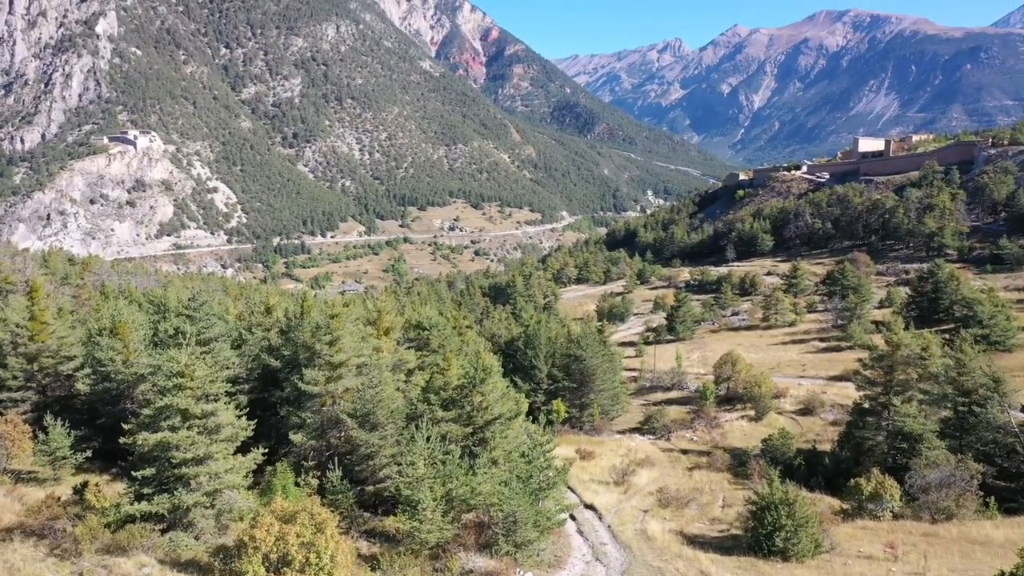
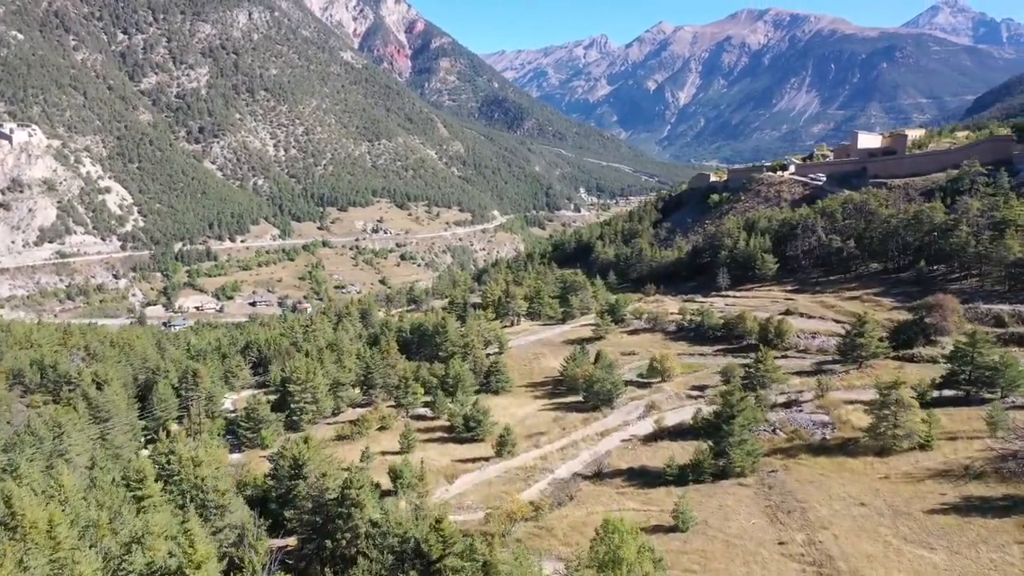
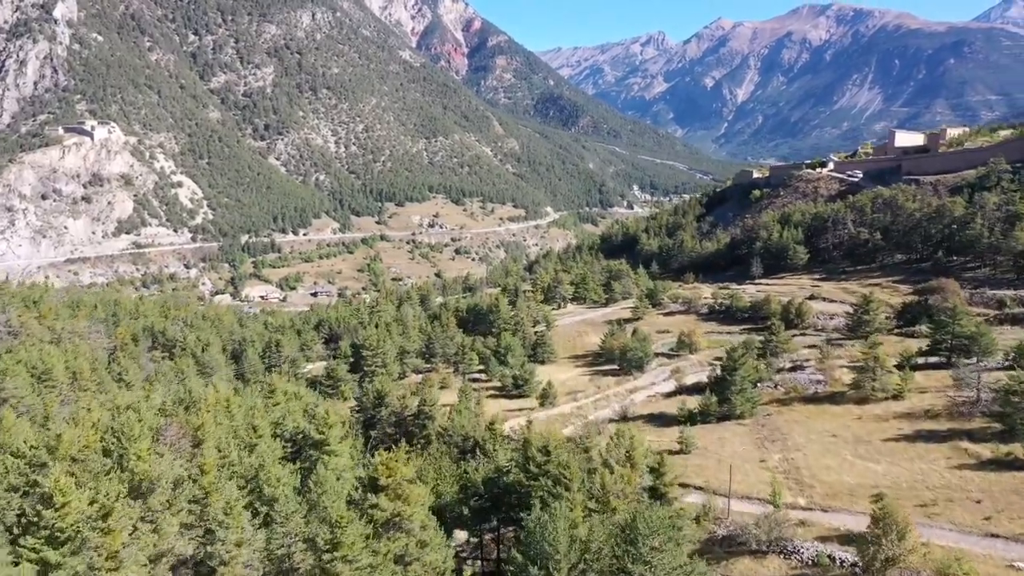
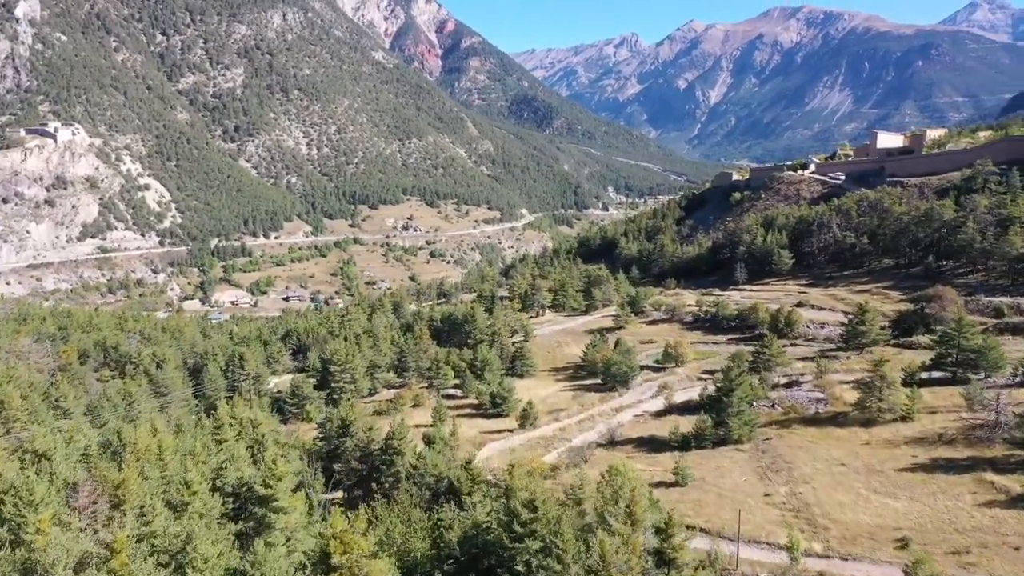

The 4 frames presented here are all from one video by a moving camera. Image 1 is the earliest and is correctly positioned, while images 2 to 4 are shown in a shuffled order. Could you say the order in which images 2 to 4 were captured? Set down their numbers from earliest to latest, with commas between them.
3, 4, 2
